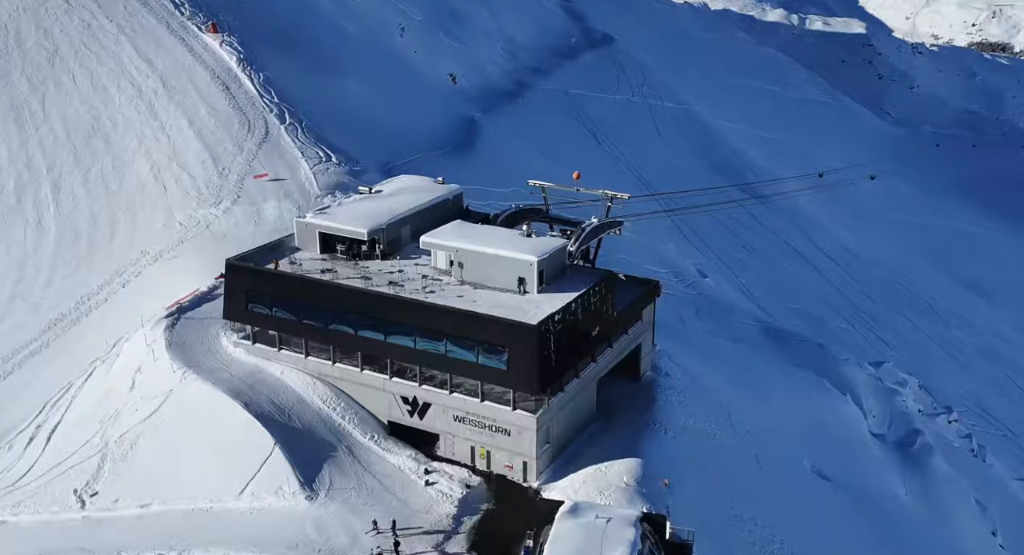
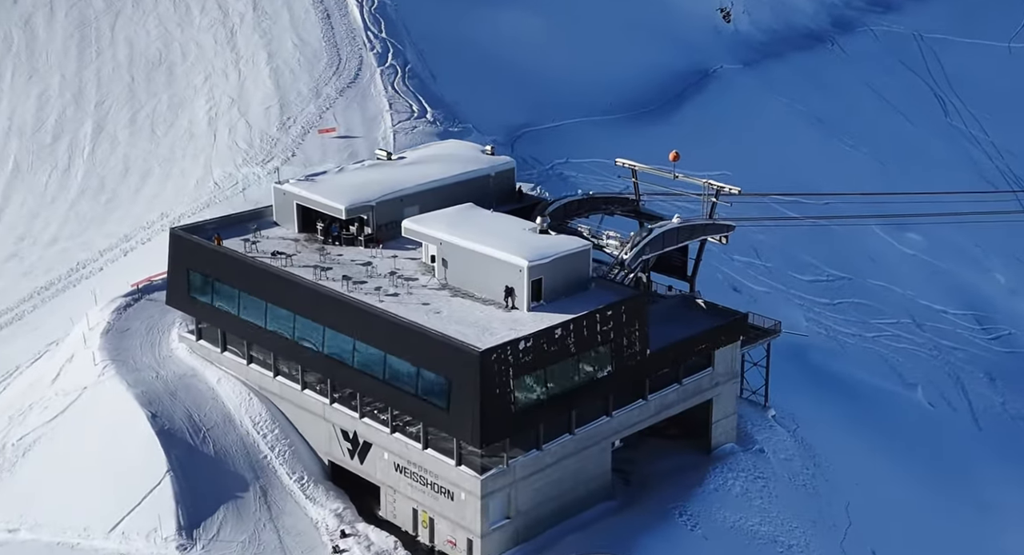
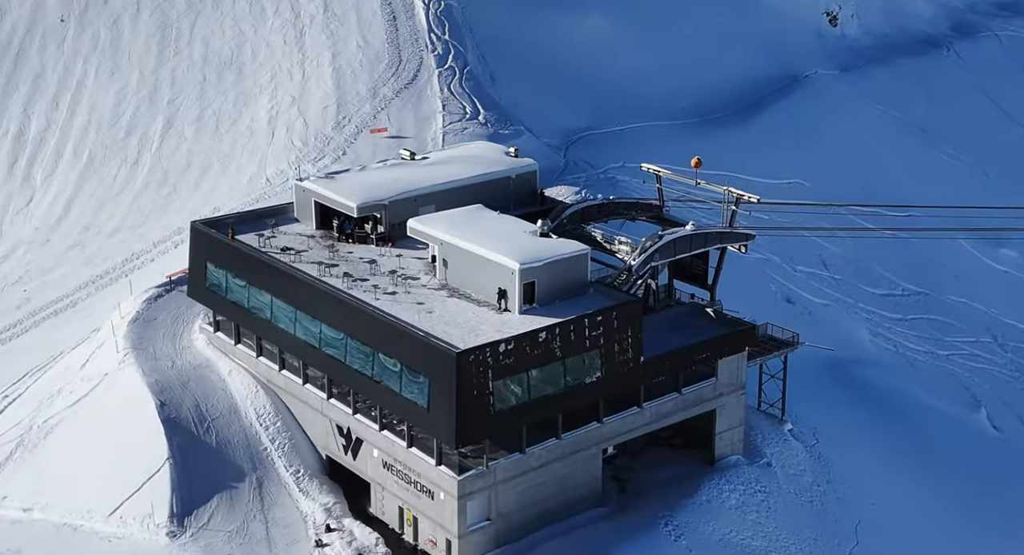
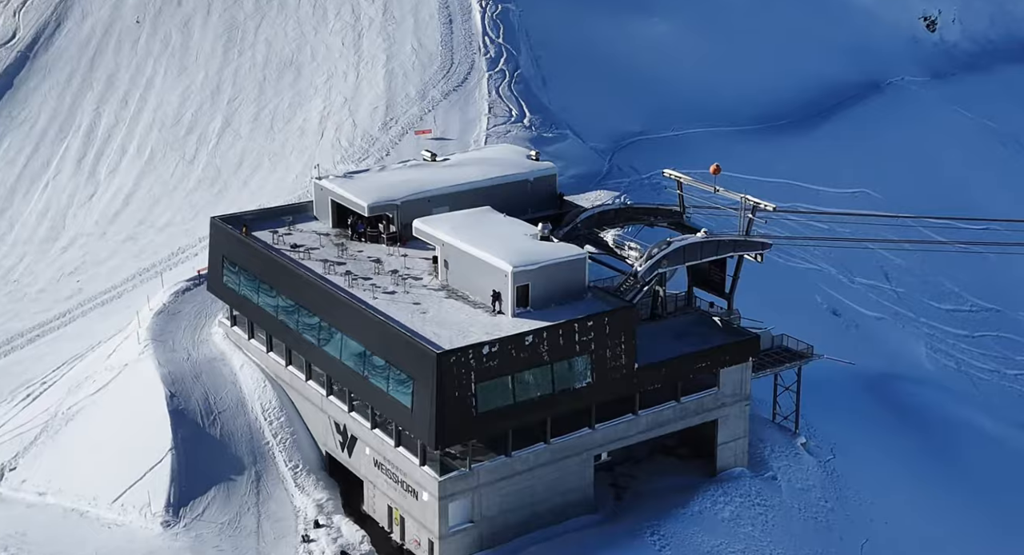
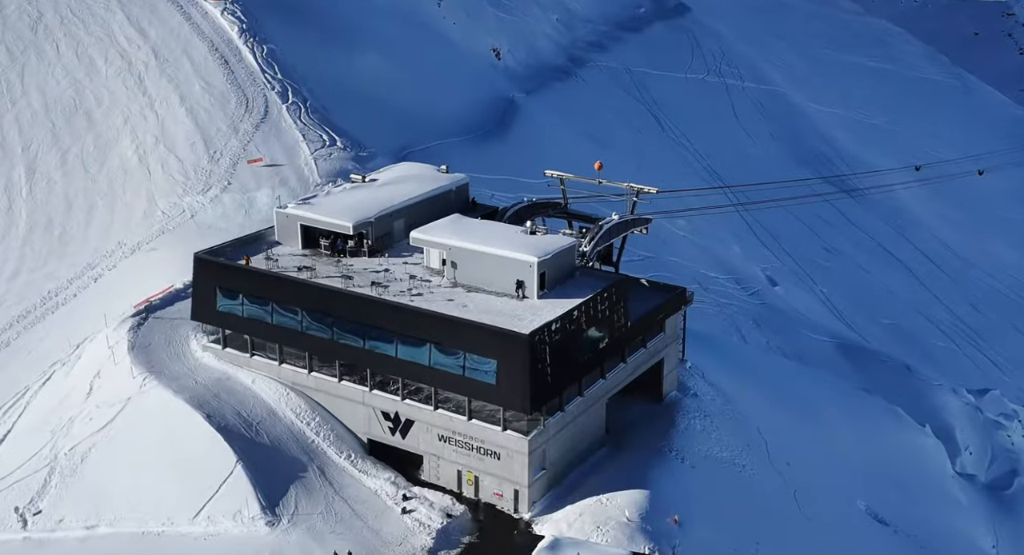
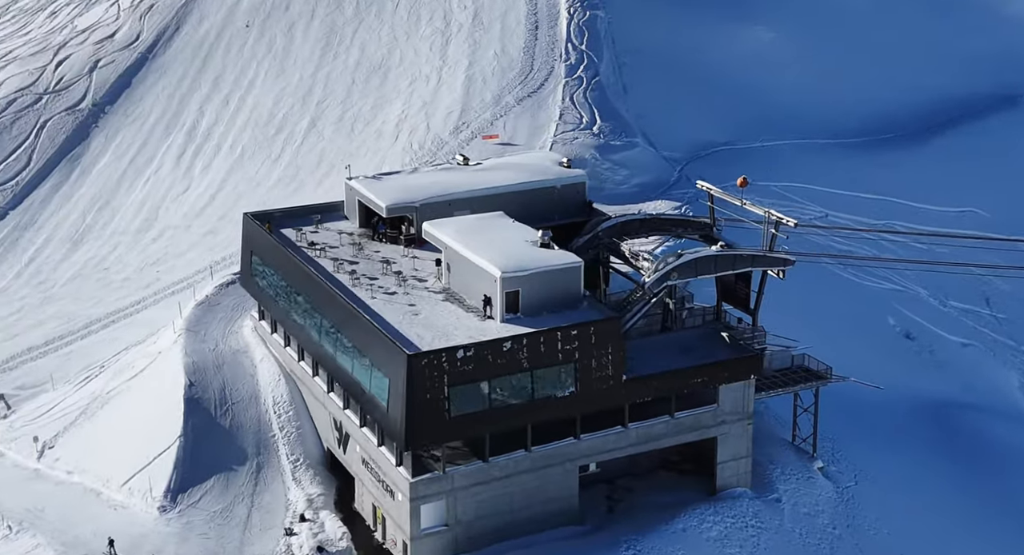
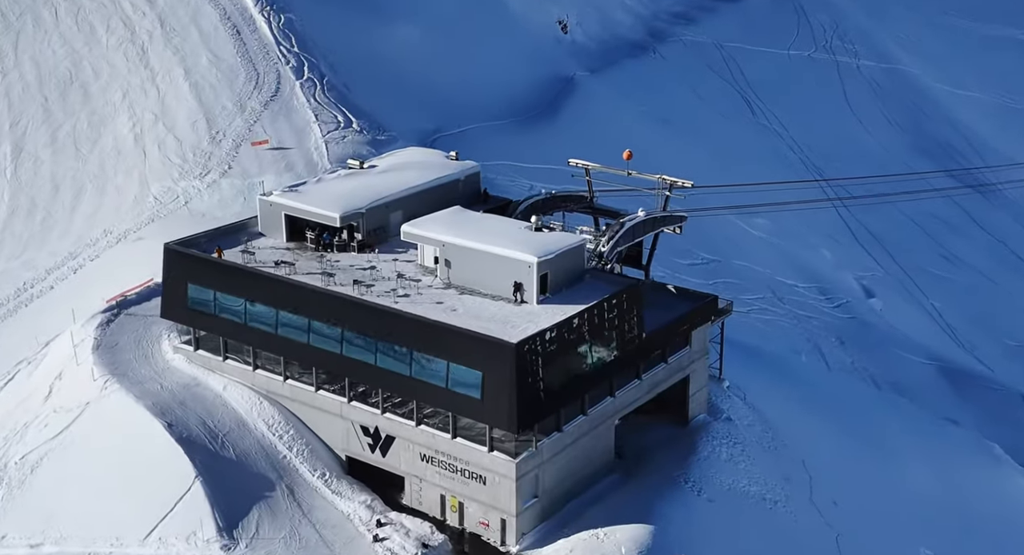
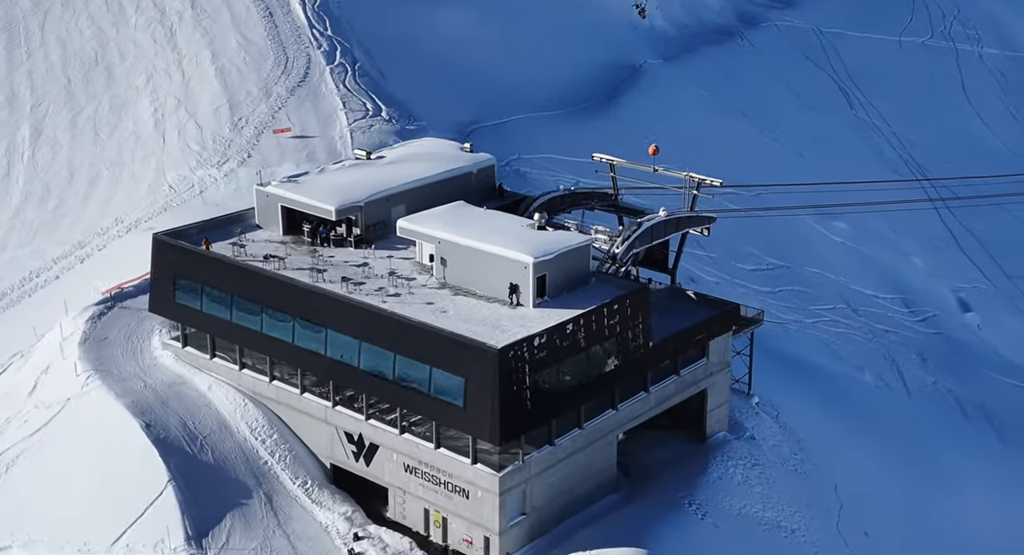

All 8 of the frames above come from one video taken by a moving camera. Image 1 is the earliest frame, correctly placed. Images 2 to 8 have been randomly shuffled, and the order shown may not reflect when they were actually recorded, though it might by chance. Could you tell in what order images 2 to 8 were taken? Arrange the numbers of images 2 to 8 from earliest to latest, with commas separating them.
5, 7, 8, 2, 3, 4, 6
